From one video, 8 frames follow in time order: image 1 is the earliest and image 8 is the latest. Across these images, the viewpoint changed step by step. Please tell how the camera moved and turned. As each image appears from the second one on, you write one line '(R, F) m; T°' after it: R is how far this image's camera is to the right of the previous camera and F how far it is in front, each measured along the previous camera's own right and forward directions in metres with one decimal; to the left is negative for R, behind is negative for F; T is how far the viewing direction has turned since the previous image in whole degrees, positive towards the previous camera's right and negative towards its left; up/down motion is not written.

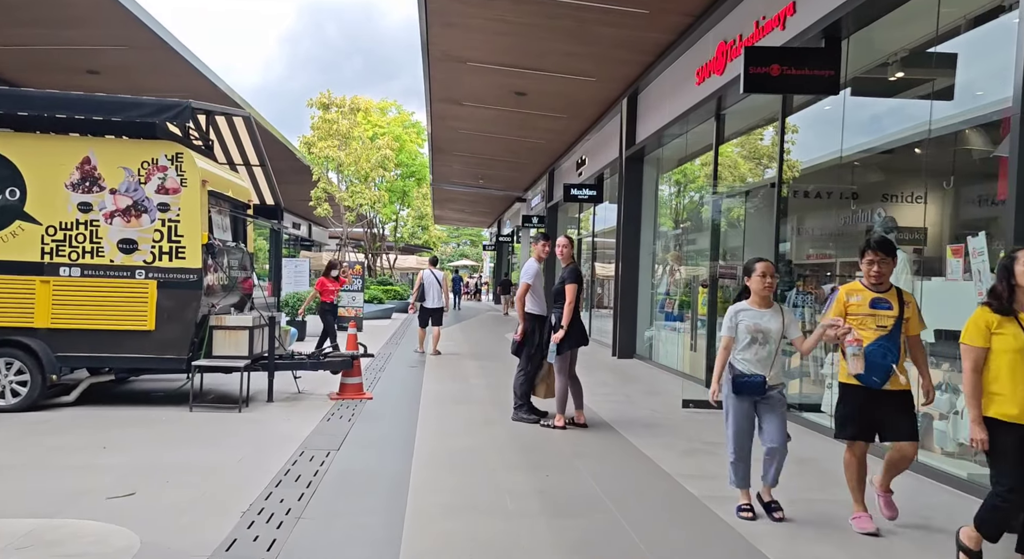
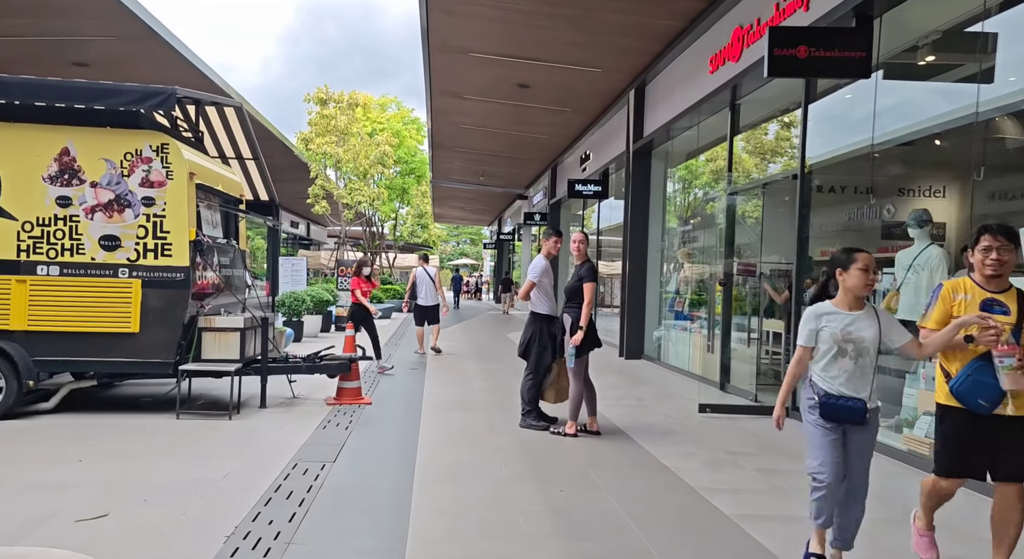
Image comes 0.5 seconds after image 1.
(-0.1, +0.4) m; 0°
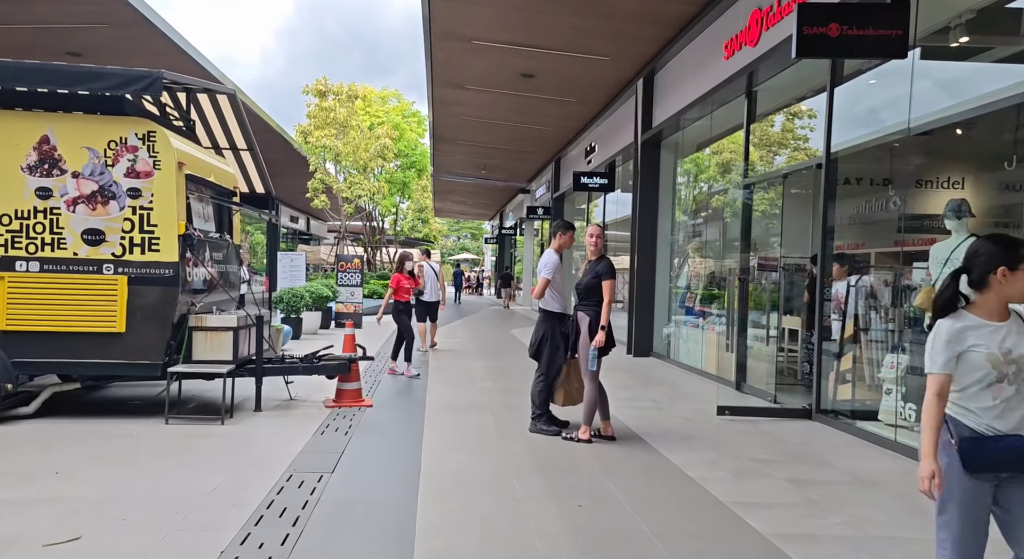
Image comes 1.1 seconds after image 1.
(-0.1, +0.4) m; 0°
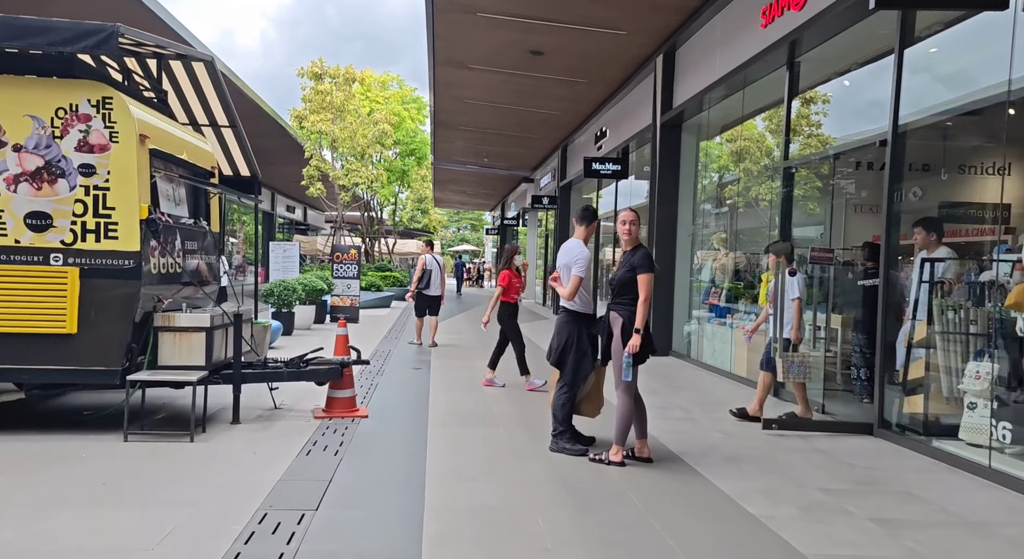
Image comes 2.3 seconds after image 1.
(-0.1, +0.9) m; 0°
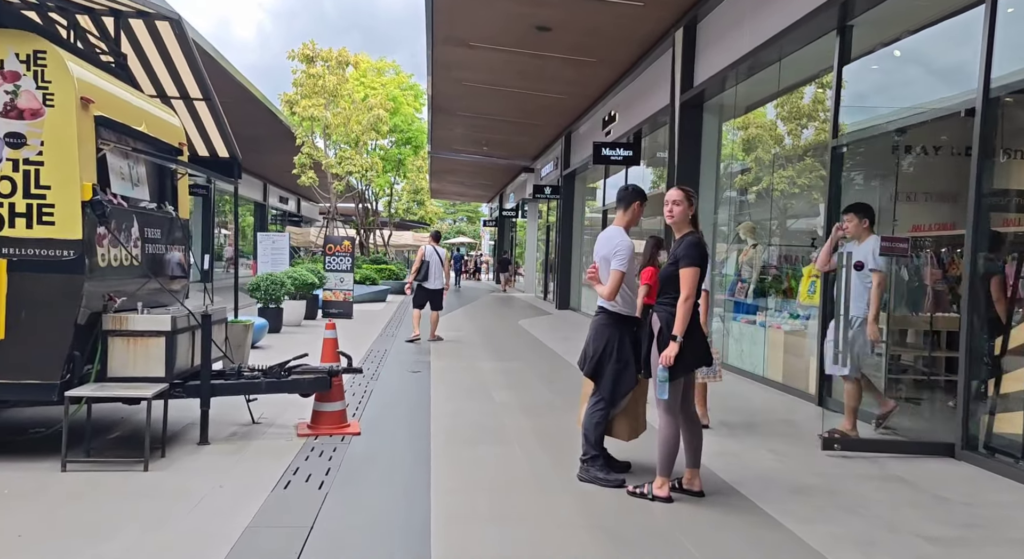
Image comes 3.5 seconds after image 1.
(-0.2, +0.9) m; 0°
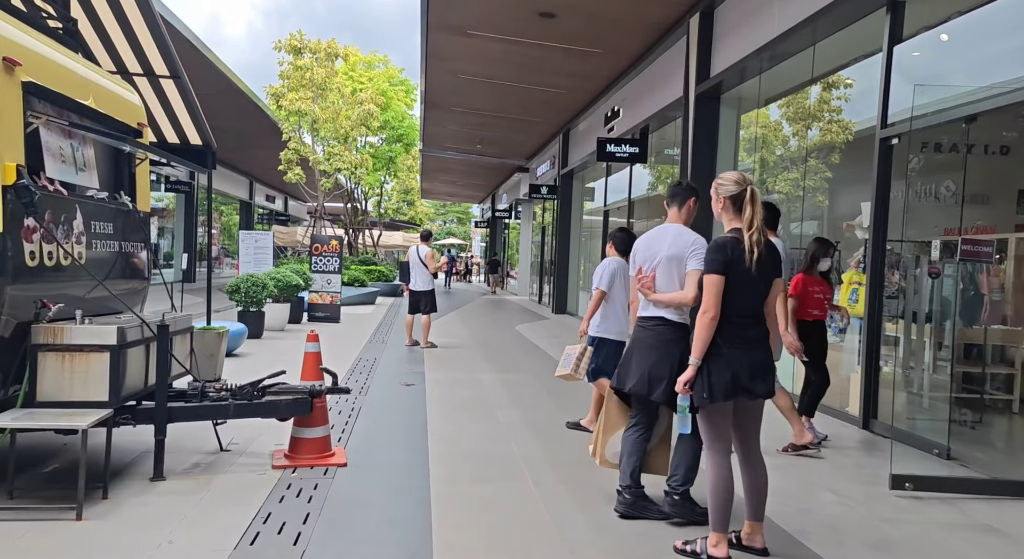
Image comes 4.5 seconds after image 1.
(-0.2, +0.8) m; +1°
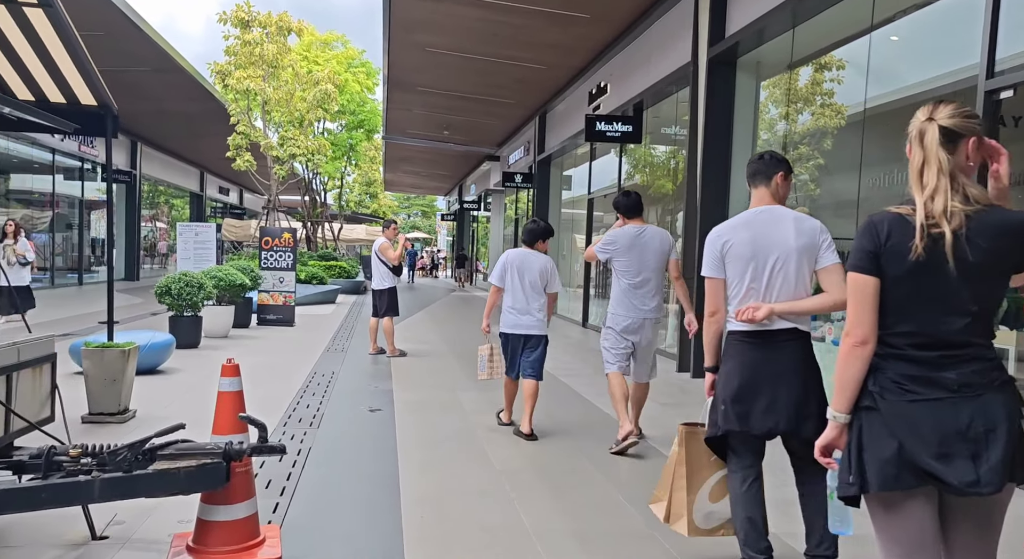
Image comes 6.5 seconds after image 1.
(-0.2, +1.5) m; +3°
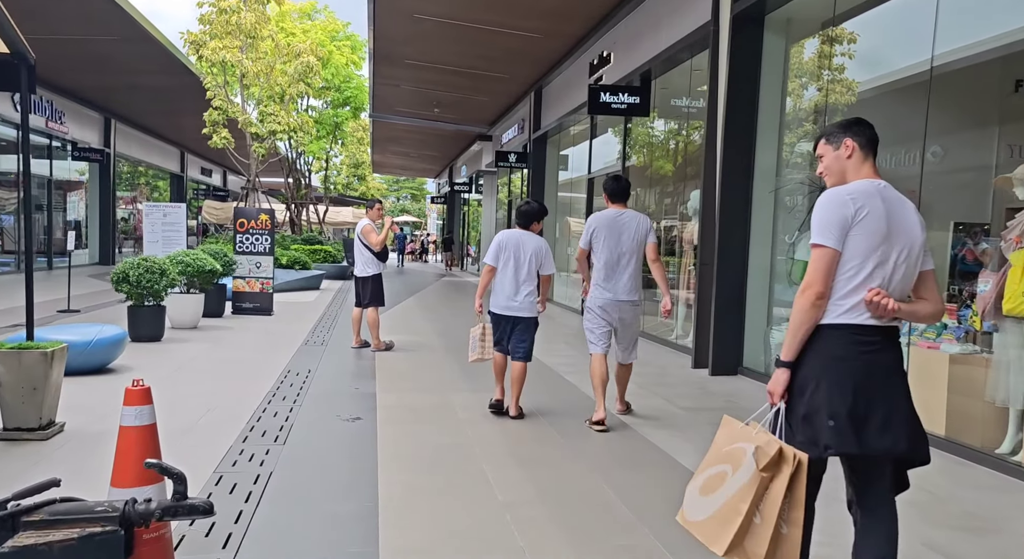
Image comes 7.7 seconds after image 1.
(-0.1, +0.9) m; +1°
